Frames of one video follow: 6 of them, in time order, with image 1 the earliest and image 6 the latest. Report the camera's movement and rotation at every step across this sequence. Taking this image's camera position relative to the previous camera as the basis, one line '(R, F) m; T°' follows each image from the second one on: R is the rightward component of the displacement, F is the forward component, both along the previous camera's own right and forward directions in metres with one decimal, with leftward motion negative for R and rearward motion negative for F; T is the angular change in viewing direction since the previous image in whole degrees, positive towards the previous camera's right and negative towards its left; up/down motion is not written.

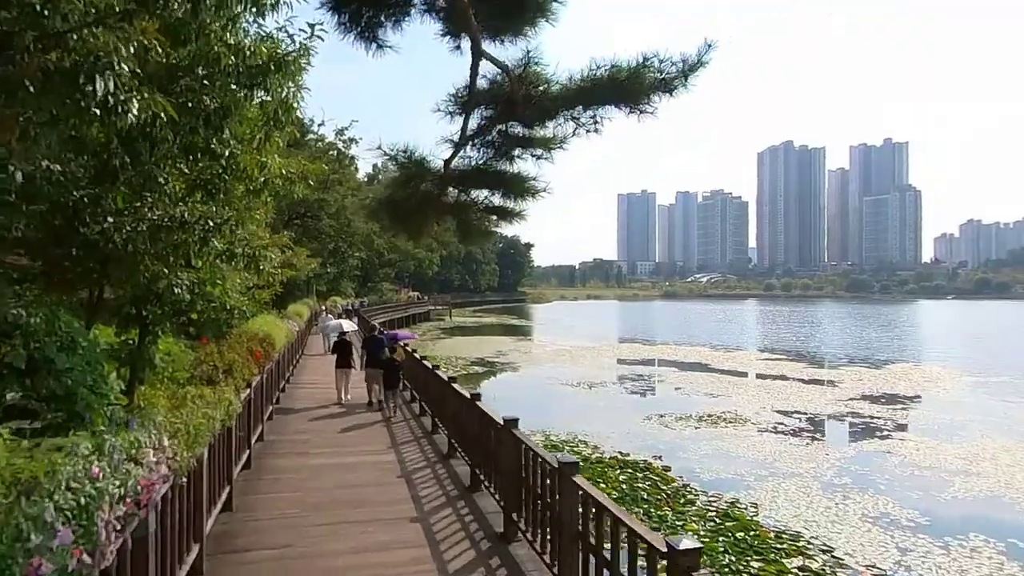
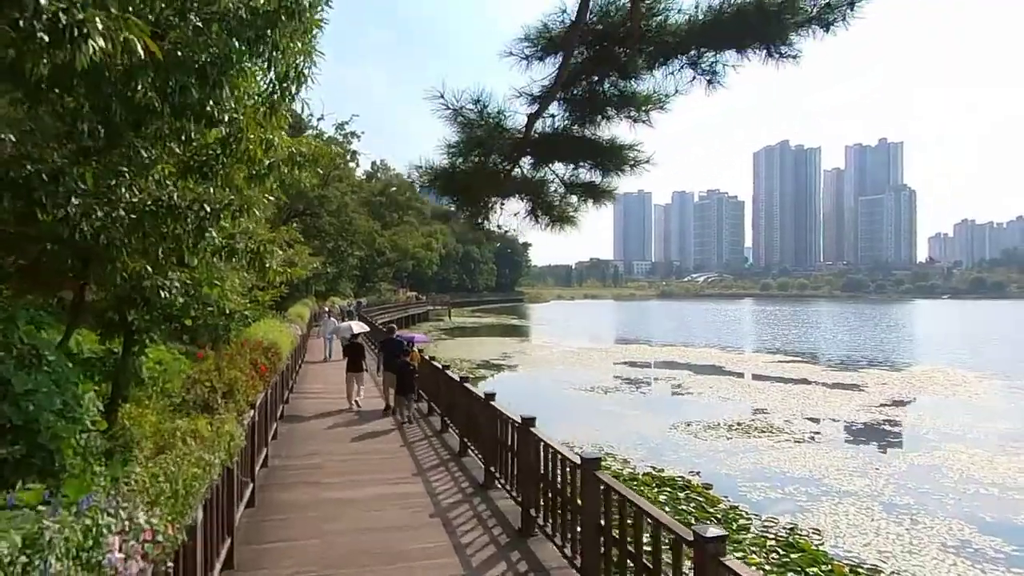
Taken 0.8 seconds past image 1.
(-0.5, +1.0) m; 0°
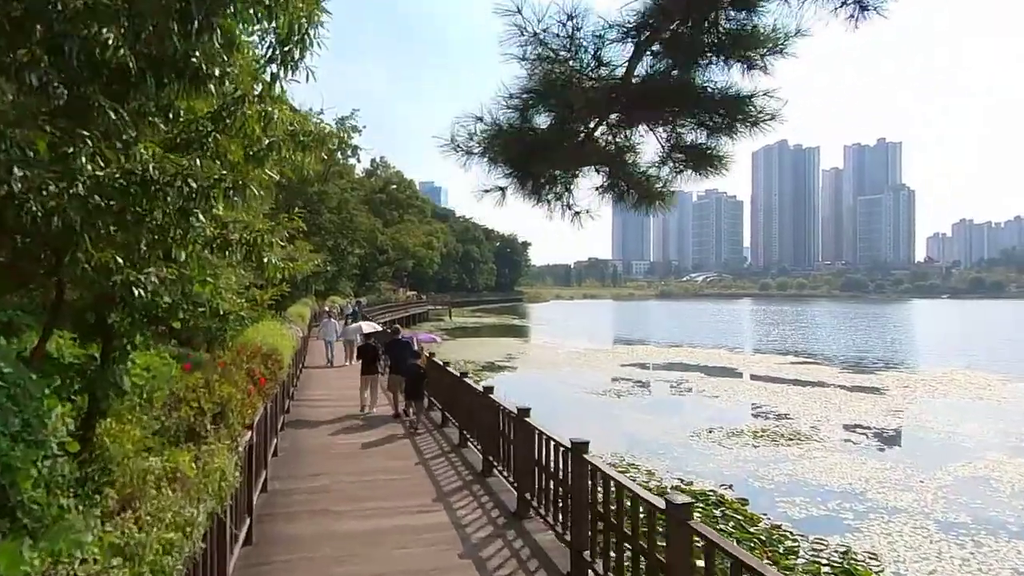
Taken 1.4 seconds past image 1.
(-0.3, +0.8) m; 0°
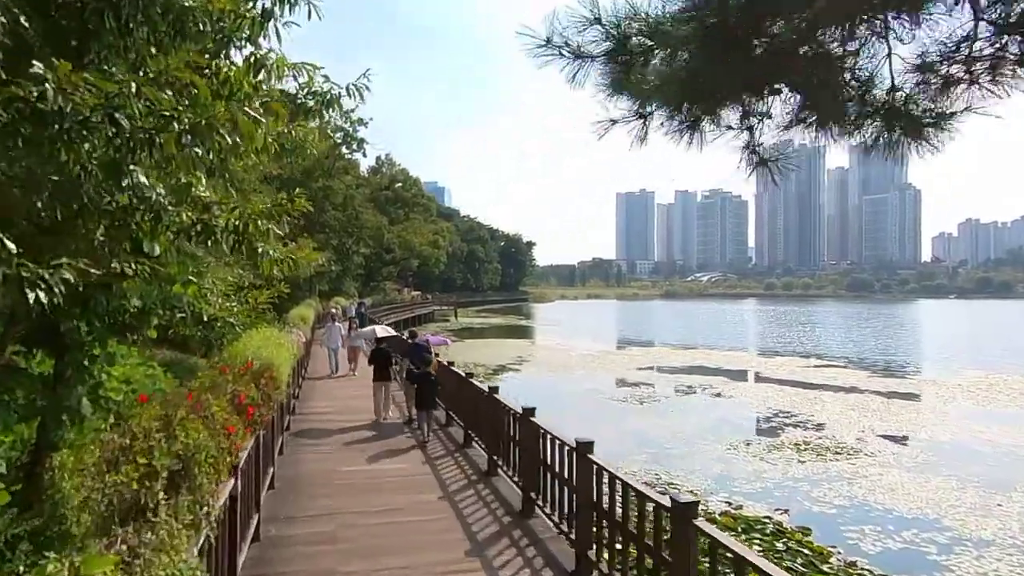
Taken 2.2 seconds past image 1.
(-0.4, +1.1) m; 0°
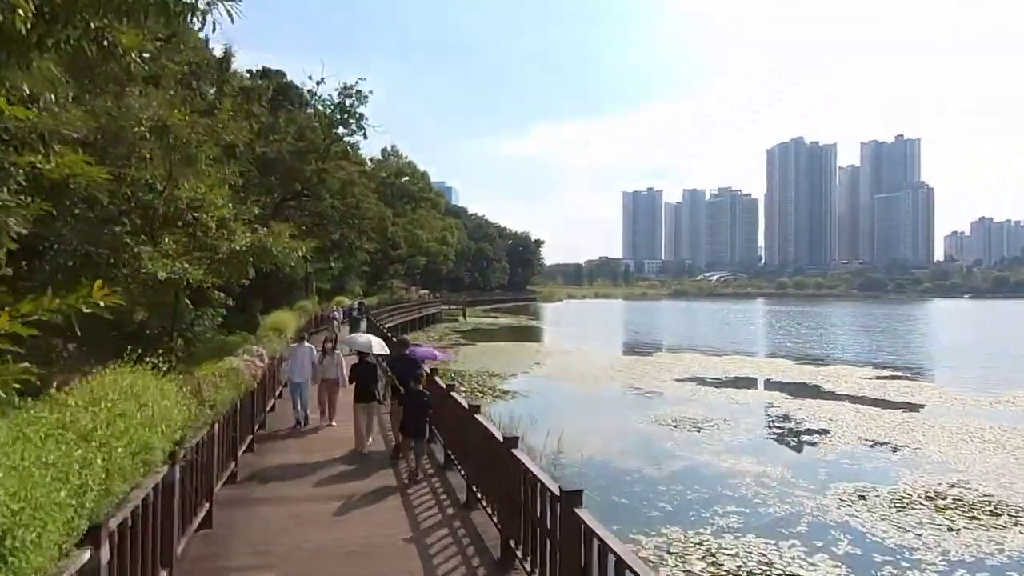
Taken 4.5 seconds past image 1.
(-0.5, +3.2) m; -1°
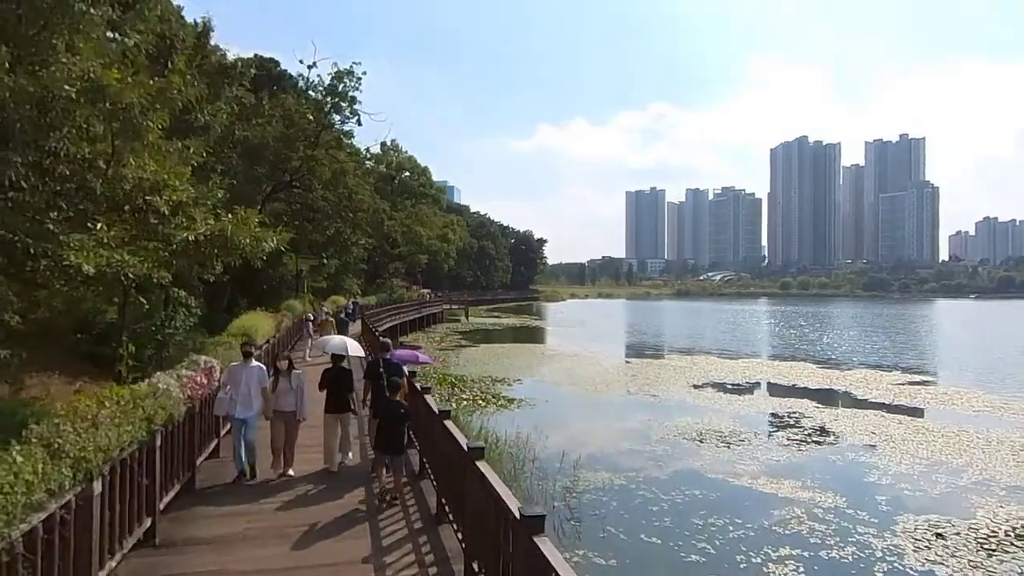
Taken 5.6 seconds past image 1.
(-0.1, +1.6) m; 0°
